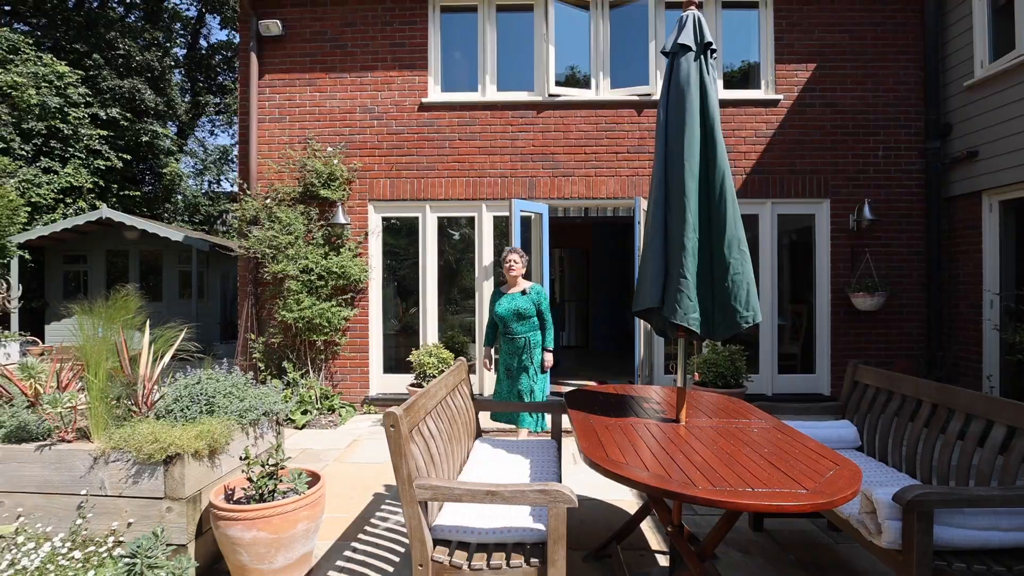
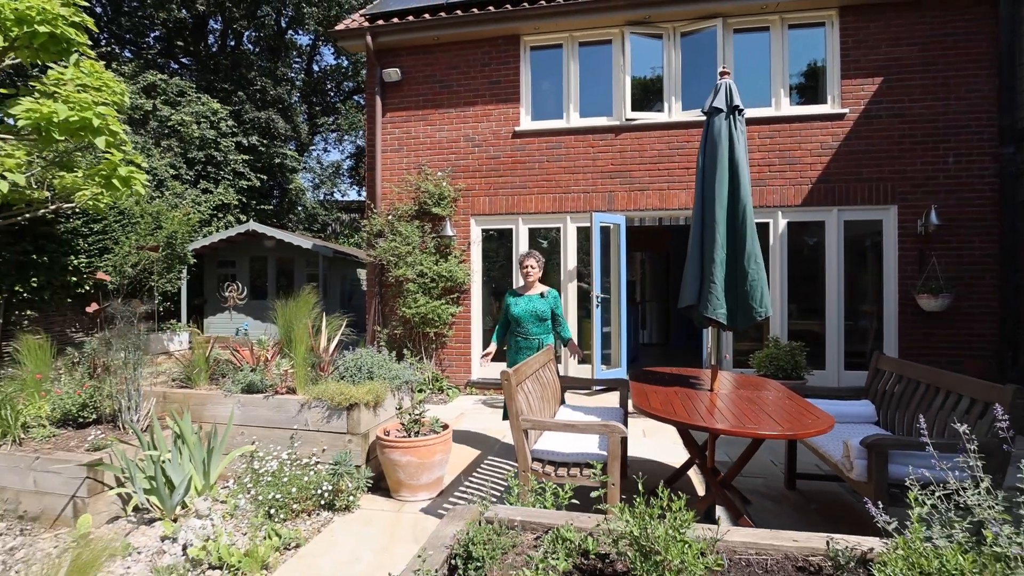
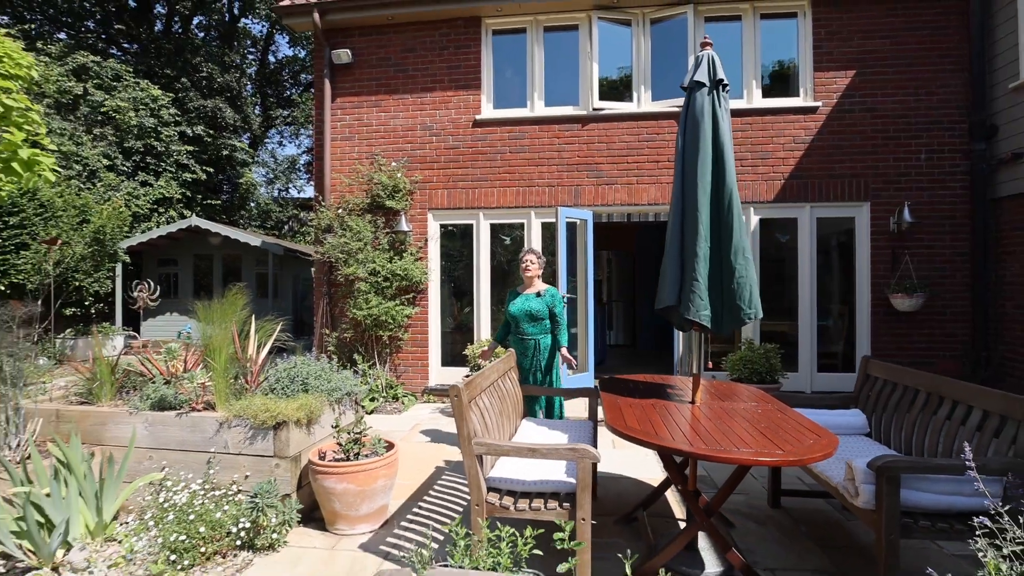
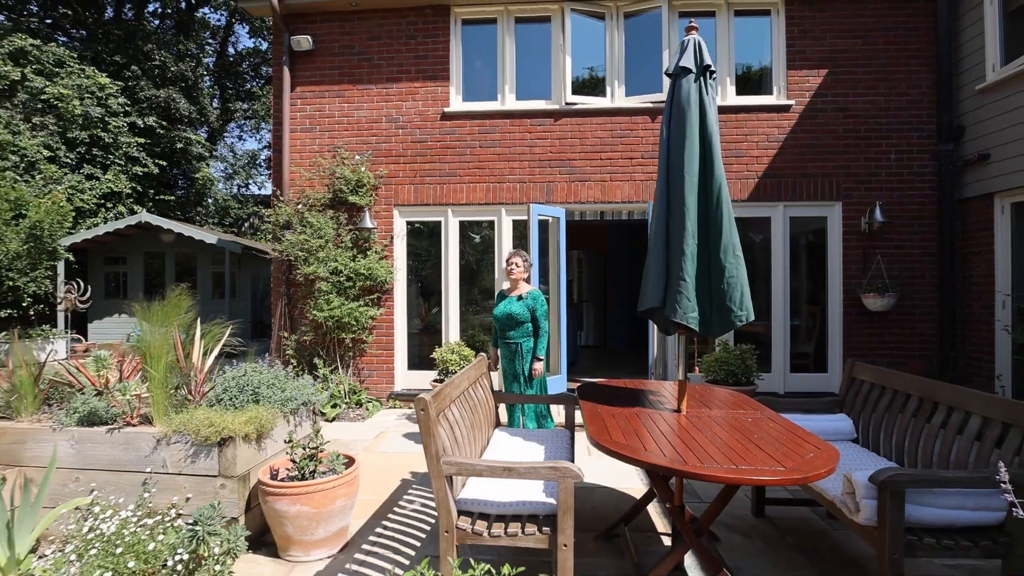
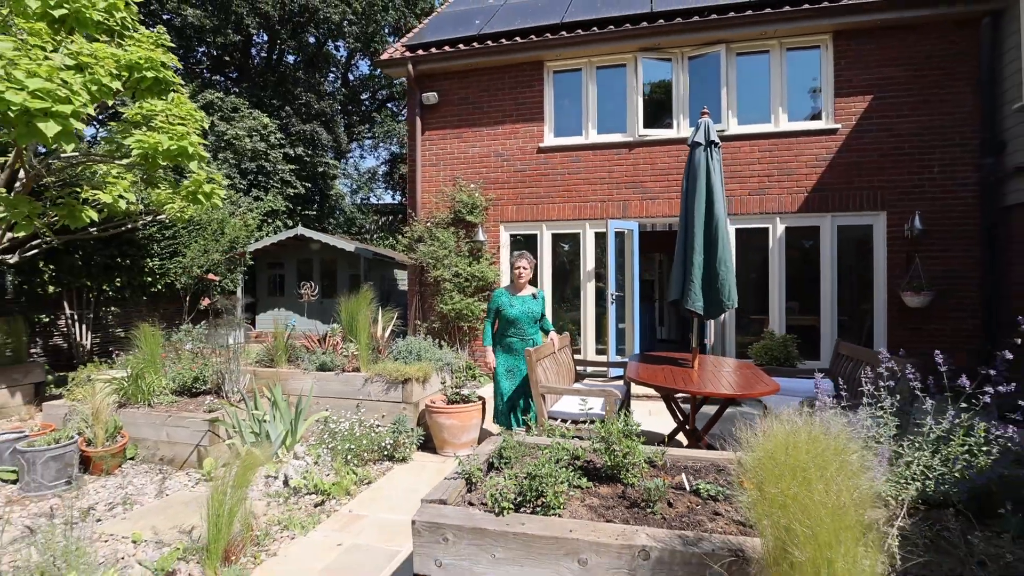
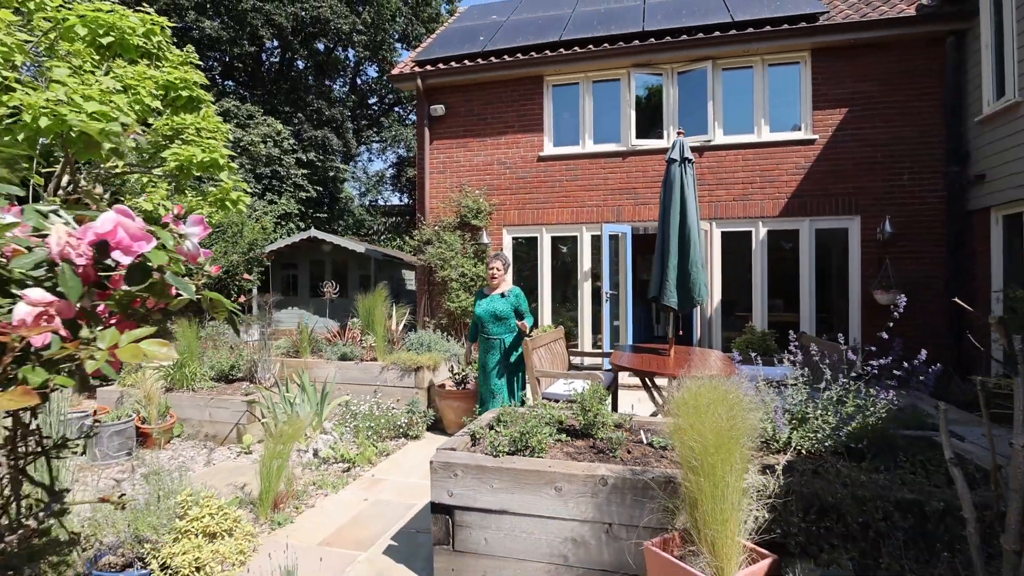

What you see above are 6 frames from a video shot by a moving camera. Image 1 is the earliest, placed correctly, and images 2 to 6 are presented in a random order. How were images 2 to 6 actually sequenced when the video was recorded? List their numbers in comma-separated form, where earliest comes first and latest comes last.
4, 3, 2, 5, 6
